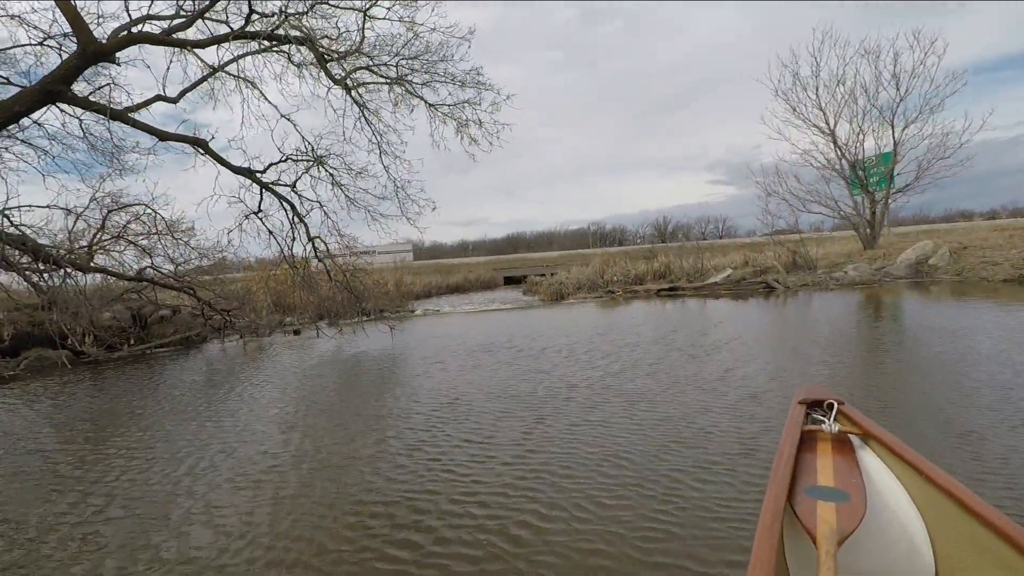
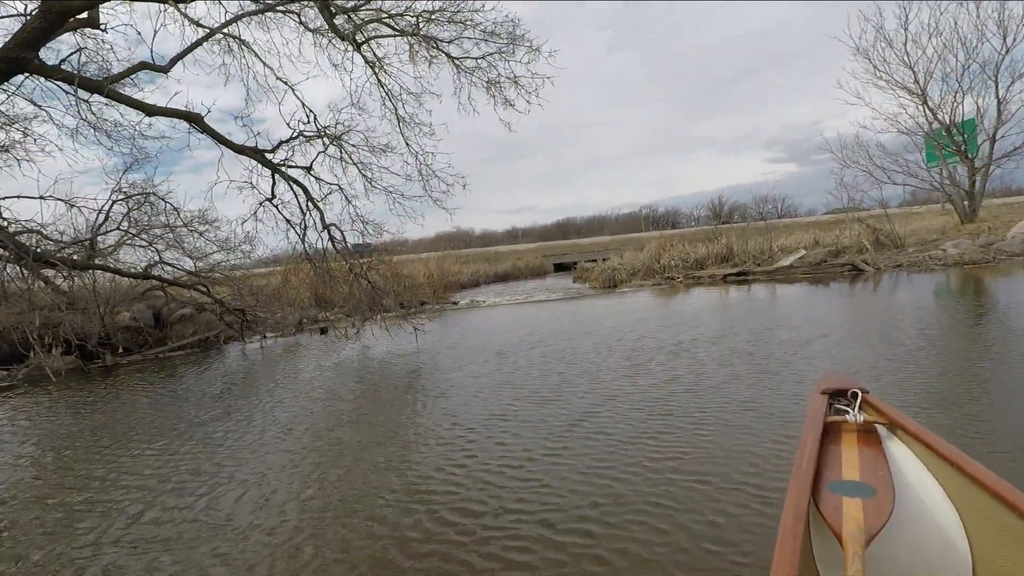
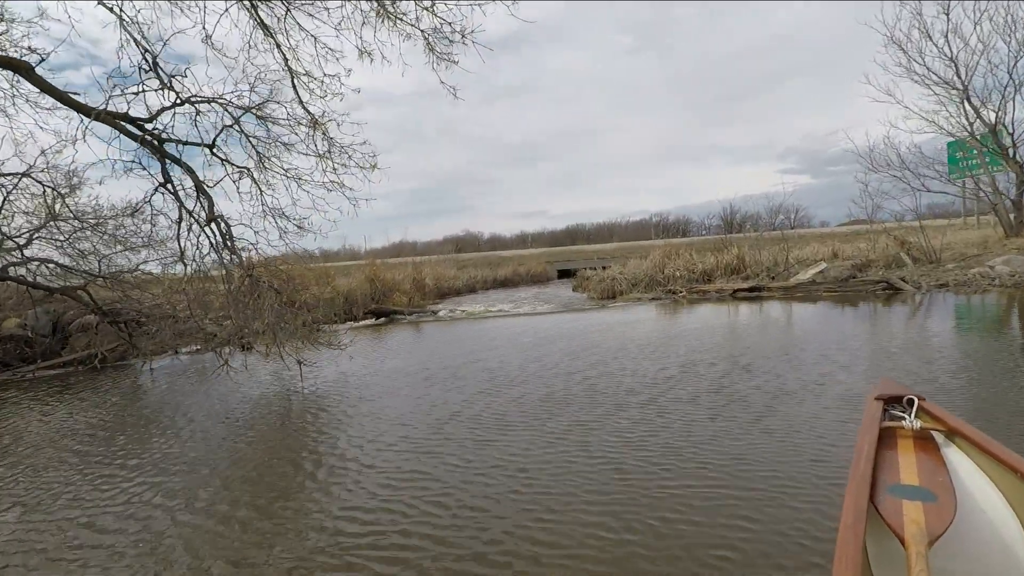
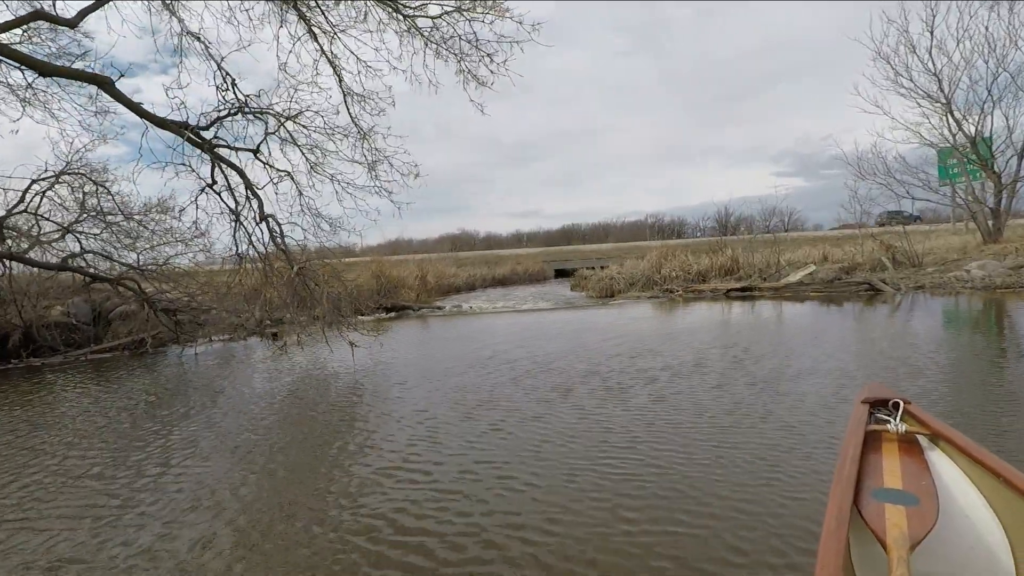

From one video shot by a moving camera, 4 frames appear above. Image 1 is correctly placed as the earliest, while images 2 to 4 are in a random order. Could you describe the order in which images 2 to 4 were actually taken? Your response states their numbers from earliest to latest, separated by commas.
2, 4, 3
